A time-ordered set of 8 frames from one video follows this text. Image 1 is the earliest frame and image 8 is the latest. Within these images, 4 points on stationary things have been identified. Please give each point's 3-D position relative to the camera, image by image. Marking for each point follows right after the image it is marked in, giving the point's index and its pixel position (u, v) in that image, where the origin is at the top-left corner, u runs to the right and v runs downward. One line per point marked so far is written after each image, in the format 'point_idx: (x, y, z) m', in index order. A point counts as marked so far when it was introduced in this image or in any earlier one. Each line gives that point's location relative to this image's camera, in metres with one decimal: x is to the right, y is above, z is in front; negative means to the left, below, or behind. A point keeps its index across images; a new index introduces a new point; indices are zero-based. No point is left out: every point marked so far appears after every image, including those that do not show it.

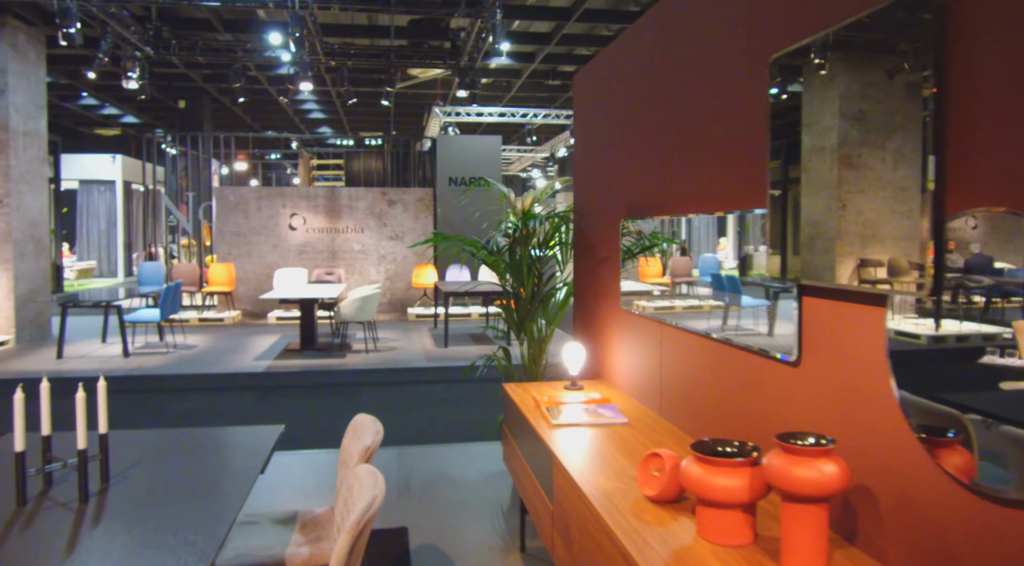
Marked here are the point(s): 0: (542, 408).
0: (+0.1, -0.5, +3.1) m
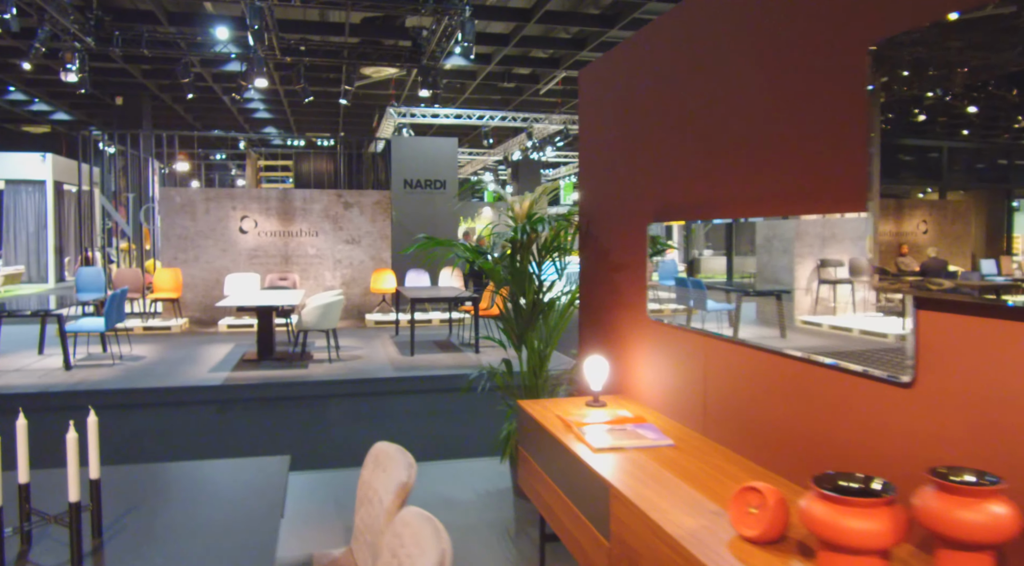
0: (+0.2, -0.6, +2.8) m
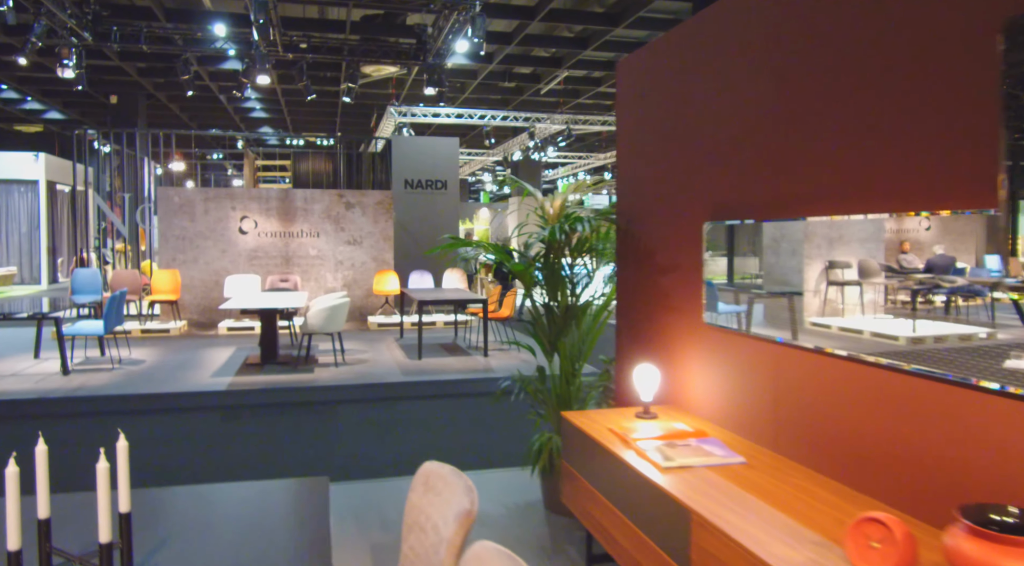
0: (+0.4, -0.6, +2.6) m
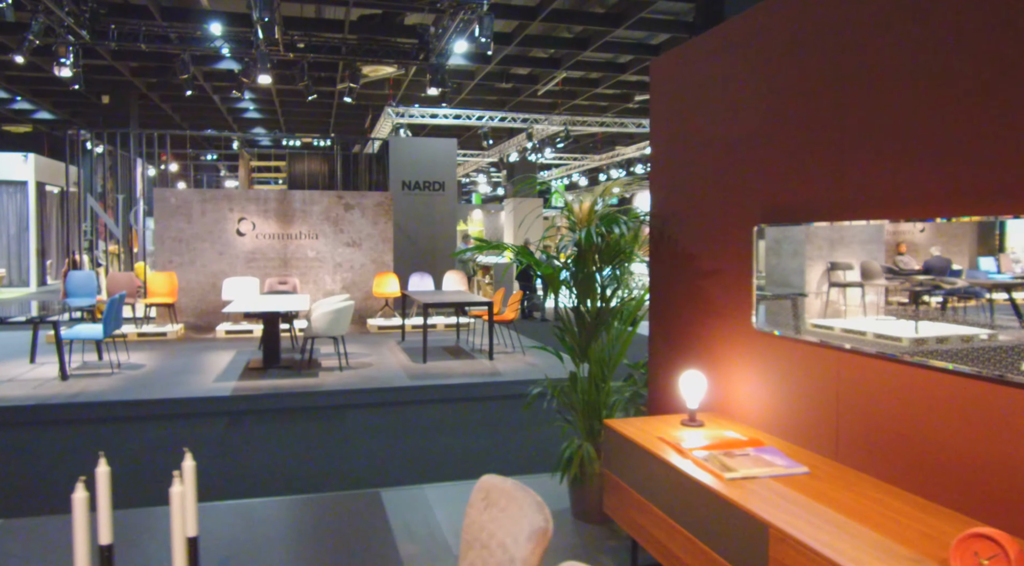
0: (+0.6, -0.6, +2.5) m
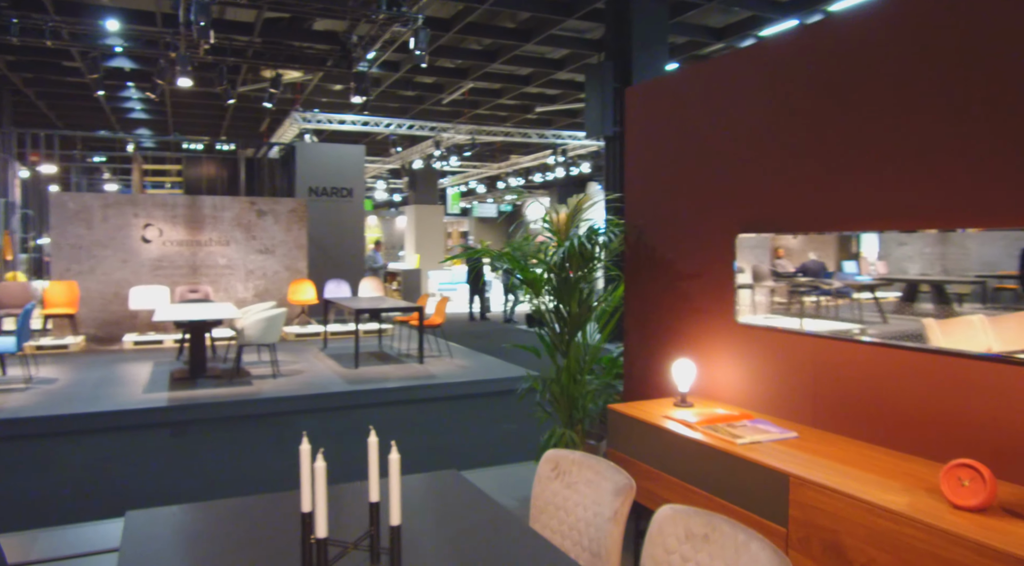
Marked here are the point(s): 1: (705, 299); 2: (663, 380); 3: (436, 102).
0: (+0.7, -0.6, +3.0) m
1: (+1.0, -0.1, +3.5) m
2: (+0.9, -0.5, +3.9) m
3: (-1.7, +3.9, +15.1) m
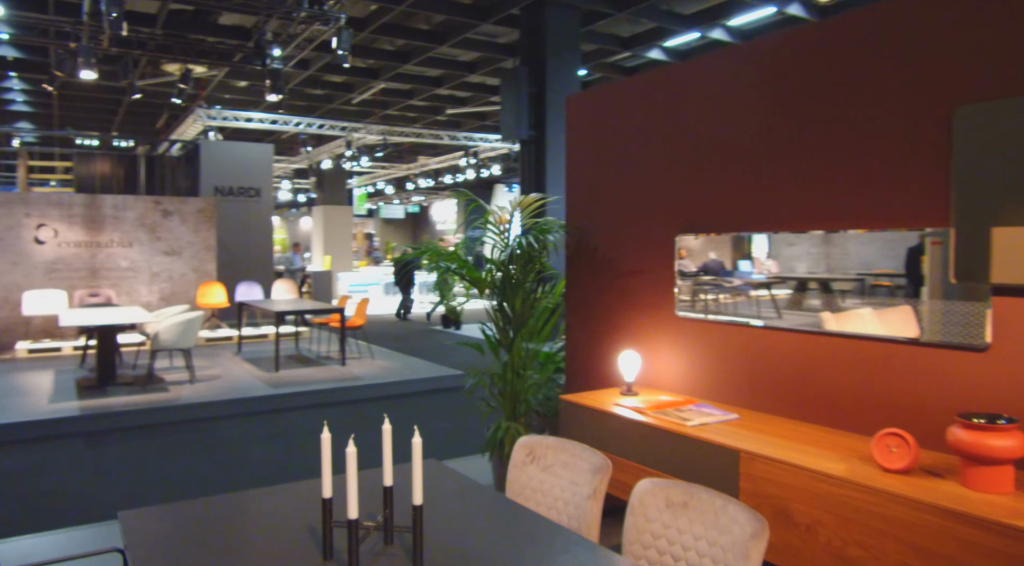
0: (+0.5, -0.6, +3.2) m
1: (+0.7, -0.1, +3.8) m
2: (+0.6, -0.5, +4.1) m
3: (-3.5, +3.8, +15.0) m
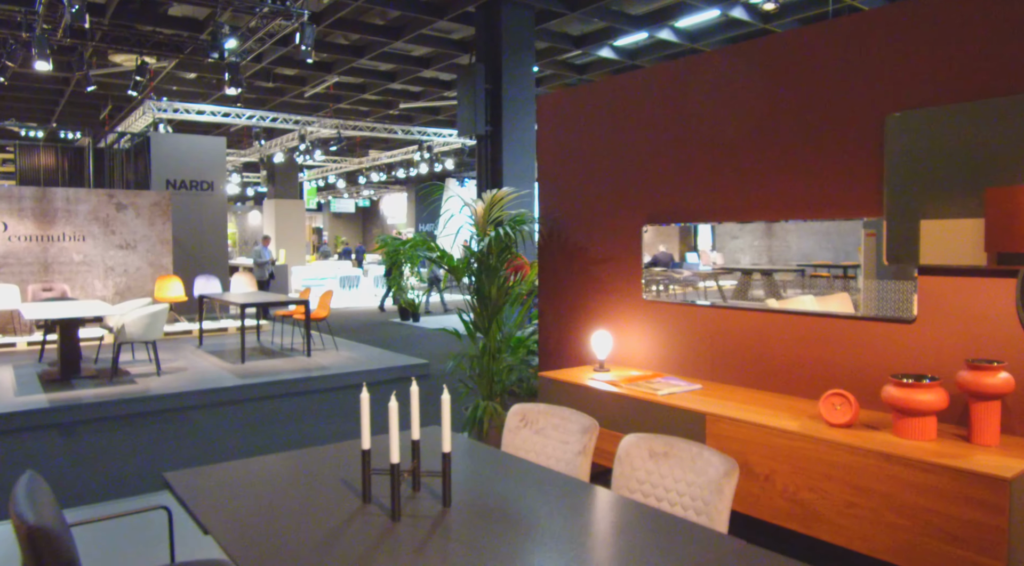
0: (+0.4, -0.5, +3.5) m
1: (+0.6, 0.0, +4.1) m
2: (+0.4, -0.4, +4.4) m
3: (-4.4, +4.0, +14.9) m
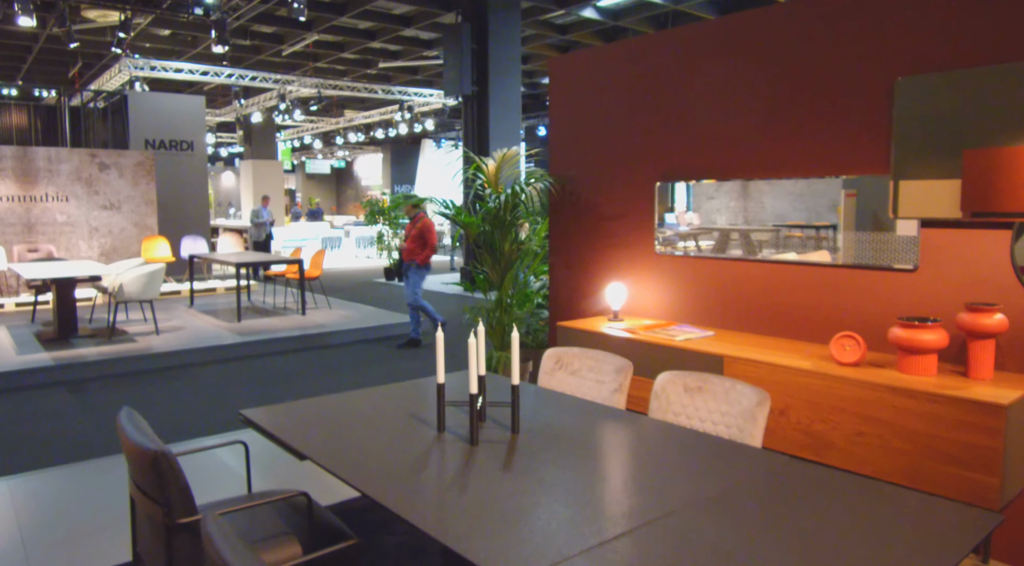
0: (+0.6, -0.3, +3.8) m
1: (+0.7, +0.3, +4.3) m
2: (+0.5, -0.1, +4.7) m
3: (-4.8, +4.8, +14.7) m
